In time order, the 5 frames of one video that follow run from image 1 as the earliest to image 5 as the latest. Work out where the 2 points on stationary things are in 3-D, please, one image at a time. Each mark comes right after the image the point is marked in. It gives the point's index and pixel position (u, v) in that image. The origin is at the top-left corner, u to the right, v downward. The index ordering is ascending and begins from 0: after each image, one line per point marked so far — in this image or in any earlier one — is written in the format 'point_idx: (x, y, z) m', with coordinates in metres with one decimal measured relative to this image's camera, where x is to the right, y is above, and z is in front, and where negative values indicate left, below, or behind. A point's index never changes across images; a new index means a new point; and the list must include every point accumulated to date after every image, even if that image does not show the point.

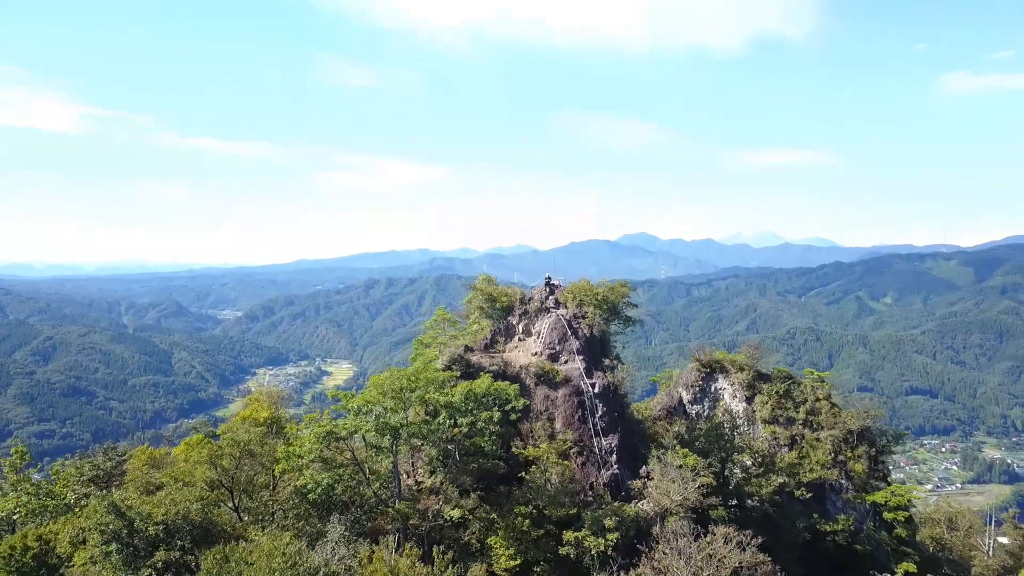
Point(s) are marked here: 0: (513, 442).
0: (+0.1, -5.5, +18.8) m
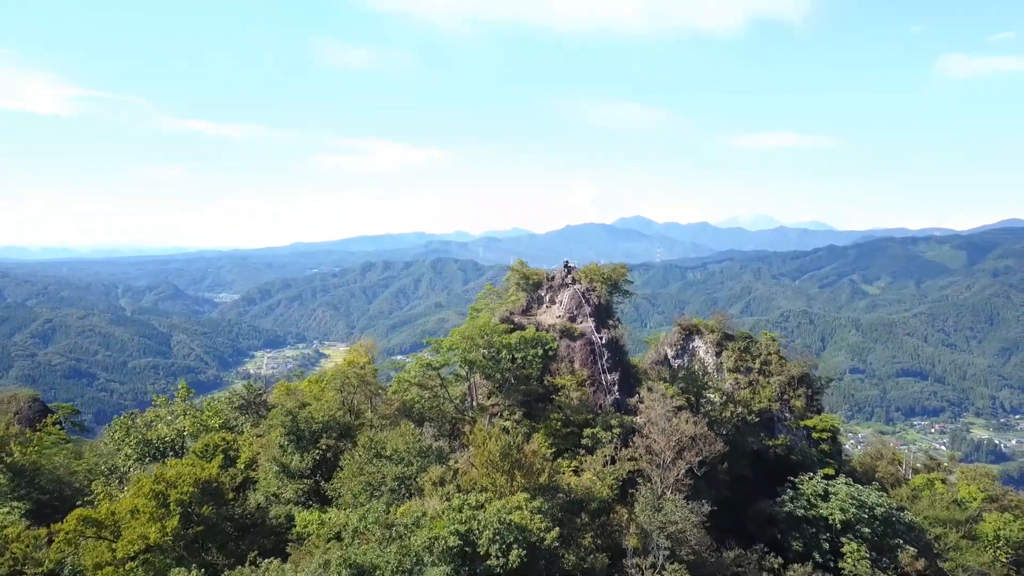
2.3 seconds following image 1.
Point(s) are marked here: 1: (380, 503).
0: (+1.8, -4.5, +26.9) m
1: (-4.7, -7.6, +19.2) m
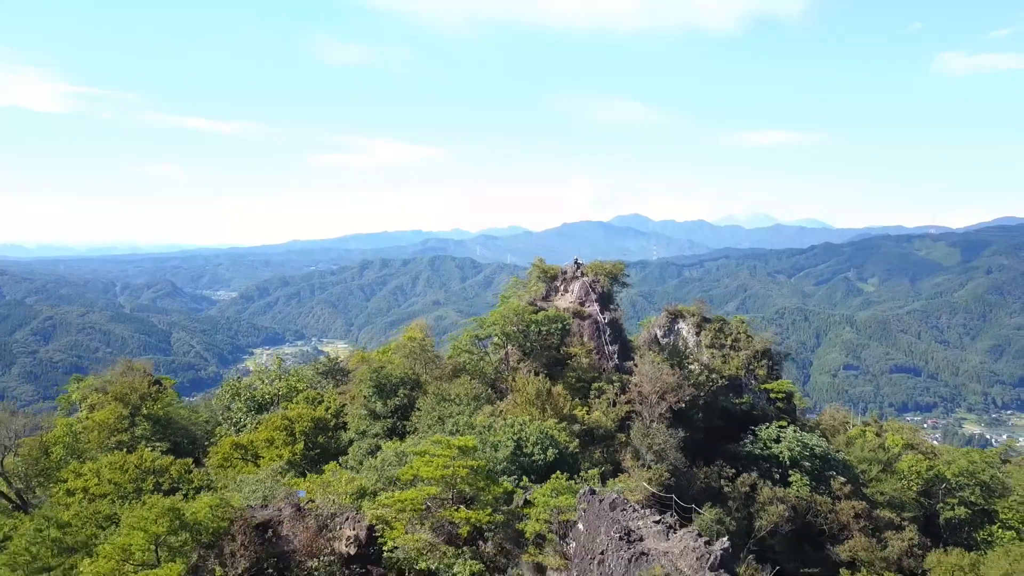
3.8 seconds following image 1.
0: (+3.5, -3.9, +35.1) m
1: (-3.0, -7.1, +27.4) m
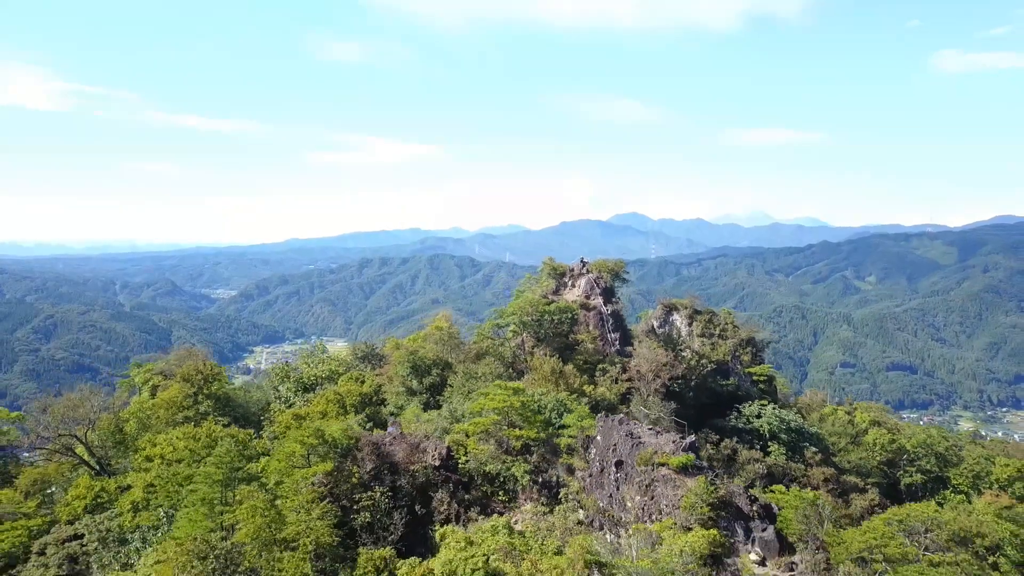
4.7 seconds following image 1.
0: (+4.6, -3.5, +40.4) m
1: (-1.8, -6.7, +32.6) m
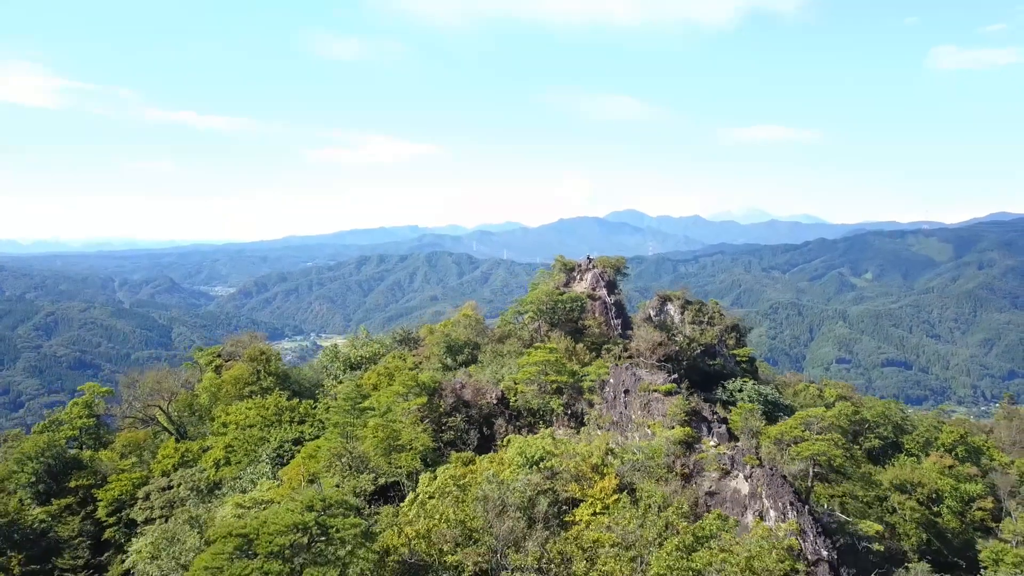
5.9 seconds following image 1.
0: (+6.2, -2.8, +47.3) m
1: (-0.1, -6.1, +39.5) m
